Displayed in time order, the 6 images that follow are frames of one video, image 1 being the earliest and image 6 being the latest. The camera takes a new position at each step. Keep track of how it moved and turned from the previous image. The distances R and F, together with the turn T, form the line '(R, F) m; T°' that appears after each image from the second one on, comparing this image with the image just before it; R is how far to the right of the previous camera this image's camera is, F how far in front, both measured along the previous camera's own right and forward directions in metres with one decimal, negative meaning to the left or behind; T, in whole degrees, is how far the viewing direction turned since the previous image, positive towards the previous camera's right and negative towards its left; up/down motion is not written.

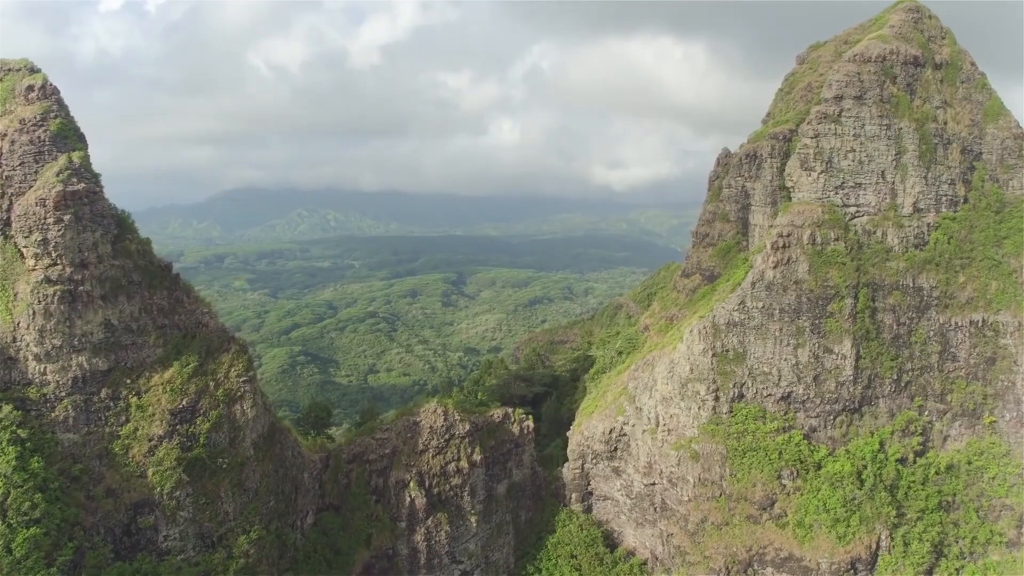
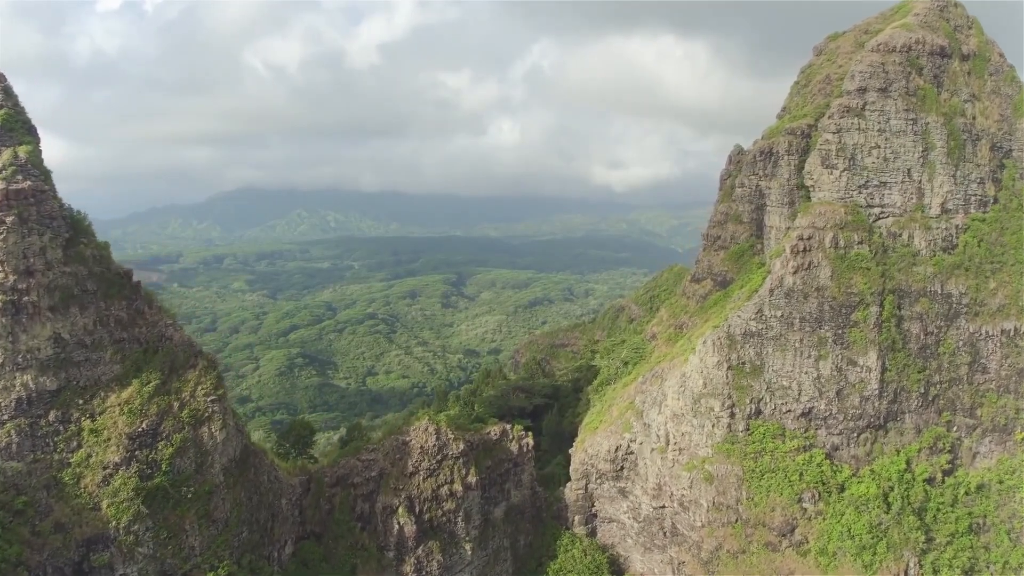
(+0.1, +1.9) m; 0°
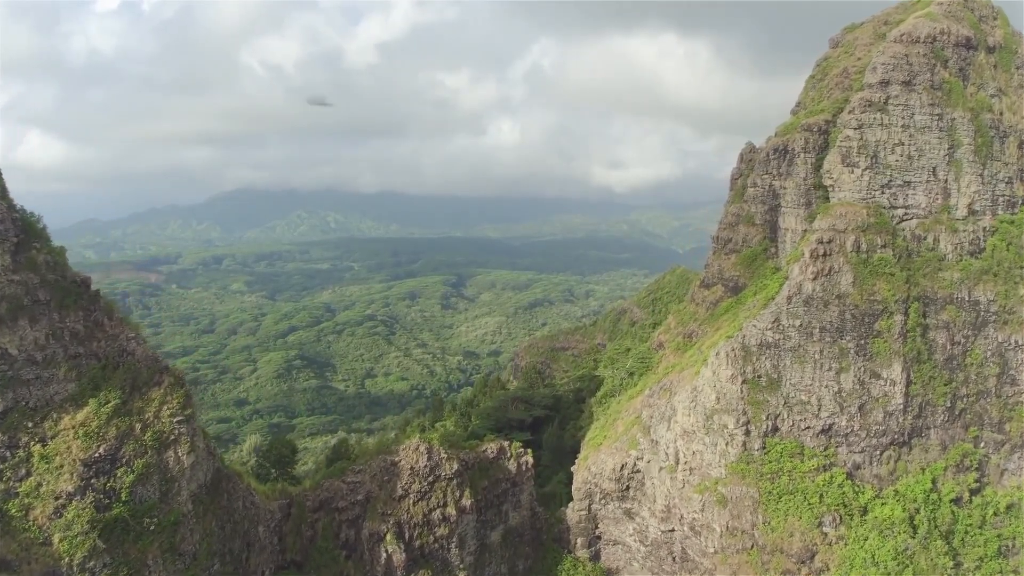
(+0.1, +1.6) m; 0°
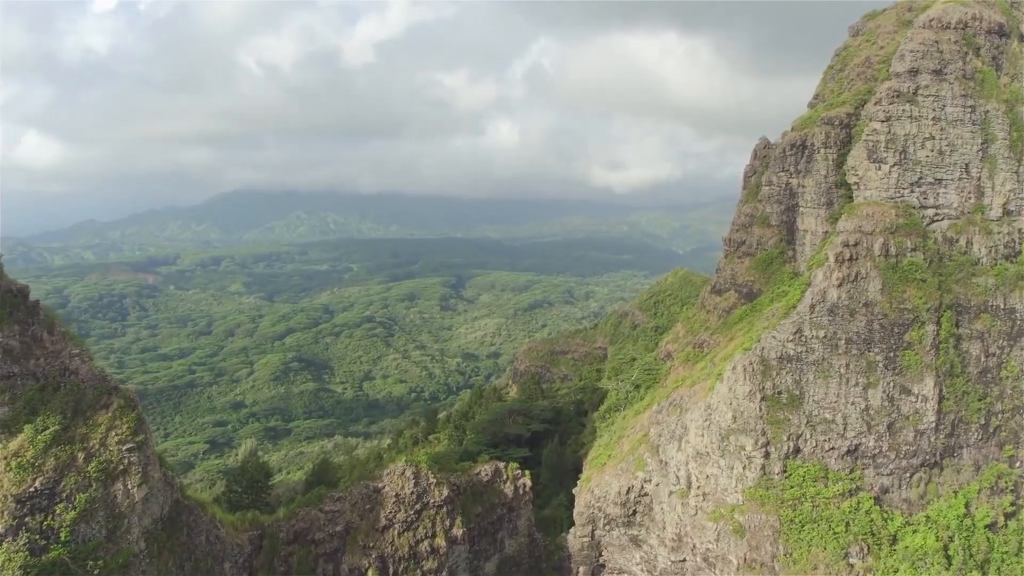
(+0.1, +1.9) m; 0°
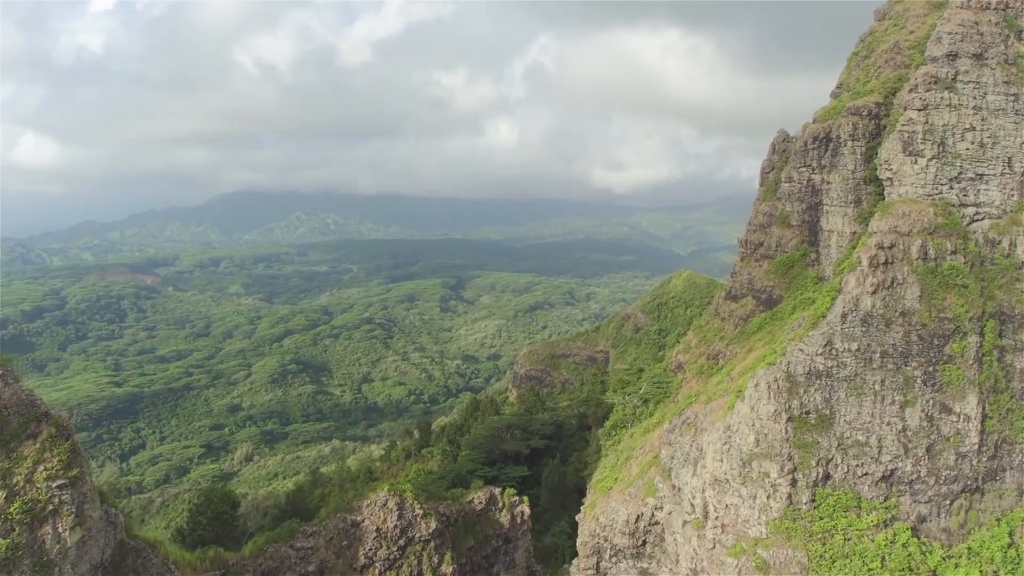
(+0.1, +2.0) m; 0°
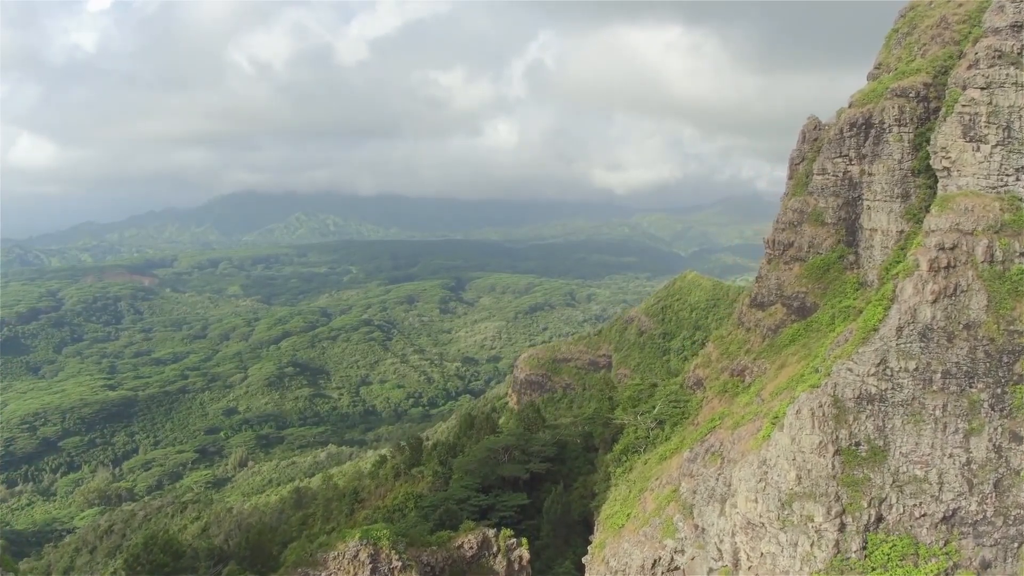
(+0.1, +2.6) m; 0°
